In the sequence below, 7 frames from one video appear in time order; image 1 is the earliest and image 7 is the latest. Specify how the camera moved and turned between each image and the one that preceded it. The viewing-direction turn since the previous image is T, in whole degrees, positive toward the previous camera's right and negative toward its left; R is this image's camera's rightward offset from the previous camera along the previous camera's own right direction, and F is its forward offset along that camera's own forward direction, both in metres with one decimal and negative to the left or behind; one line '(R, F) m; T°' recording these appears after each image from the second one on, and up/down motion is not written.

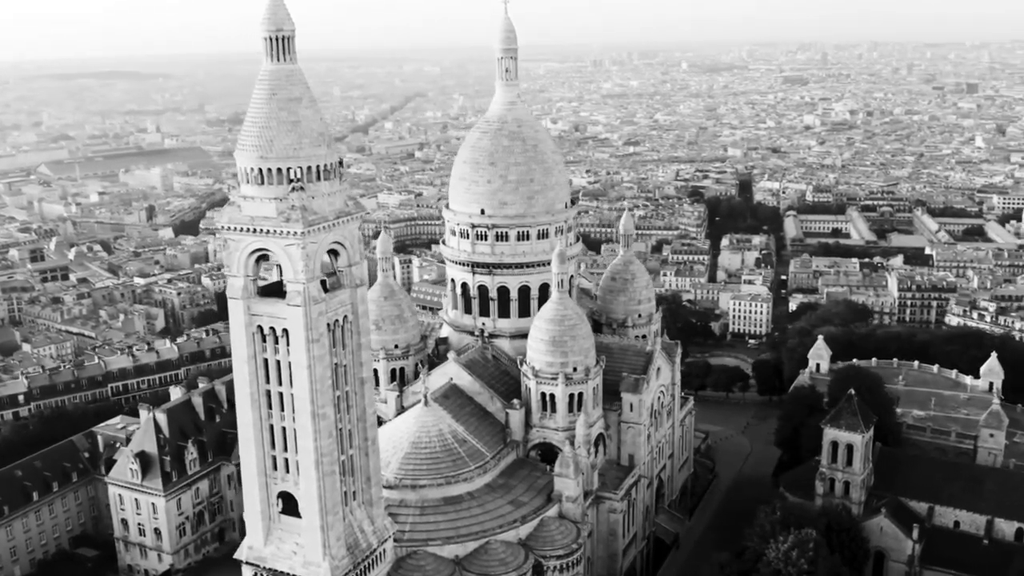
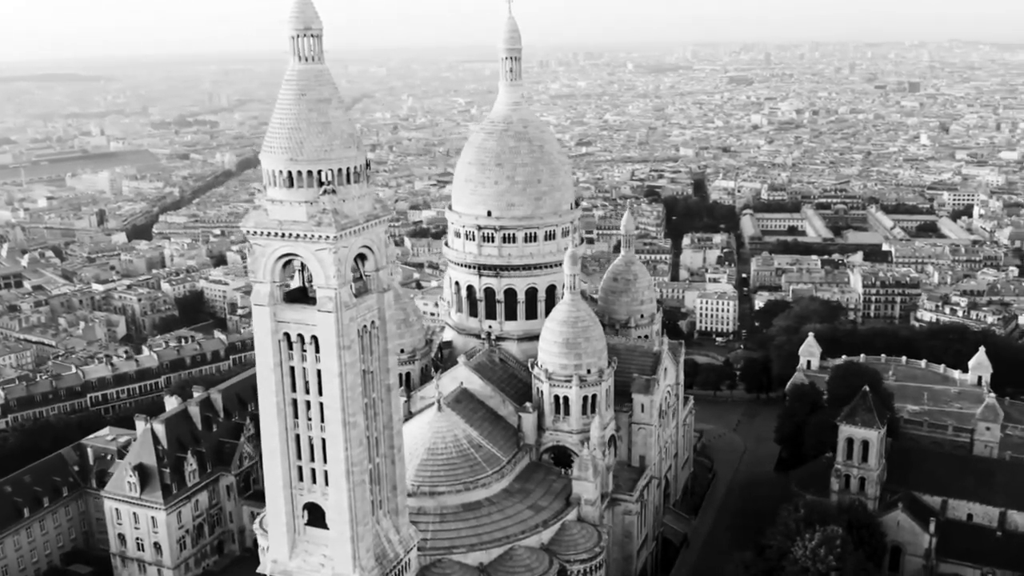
(-3.5, +0.7) m; +3°
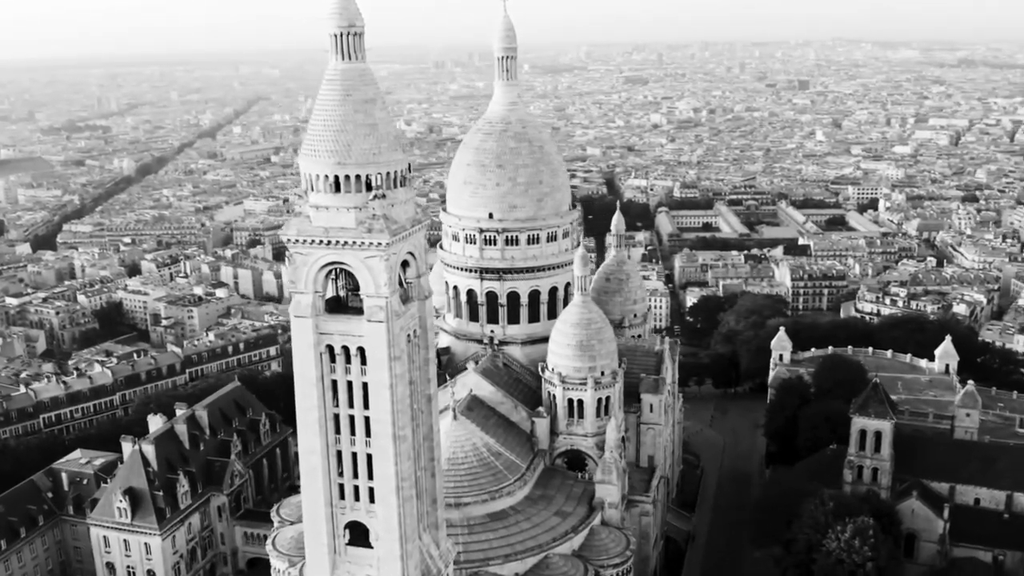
(-5.9, +1.3) m; +6°
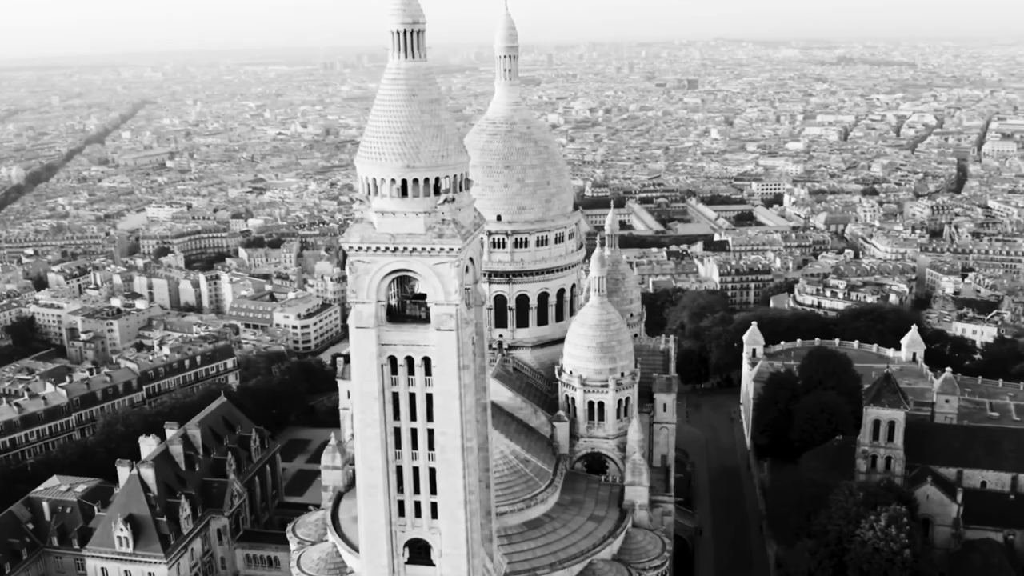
(-6.5, +1.3) m; +6°
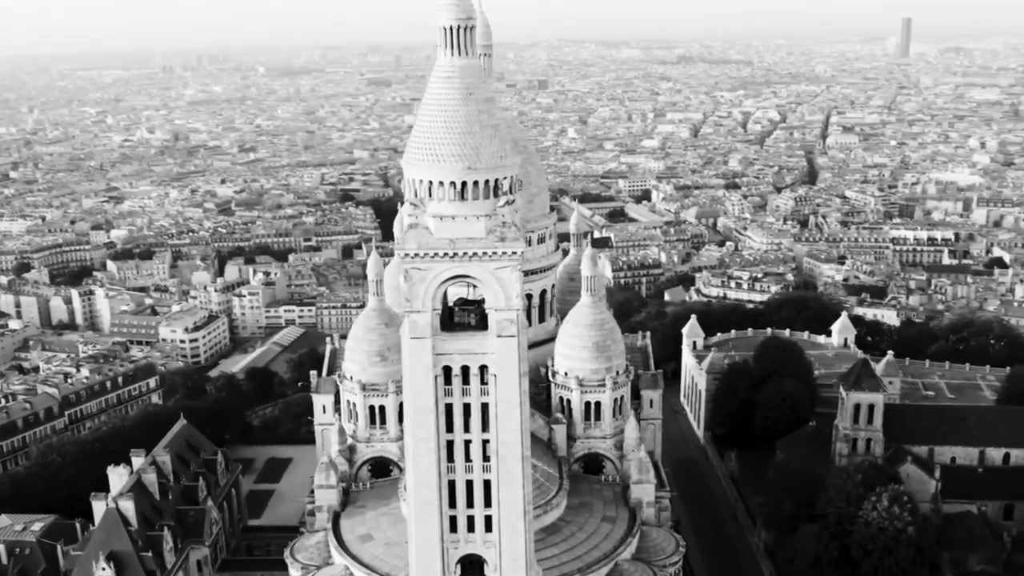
(-7.2, +1.5) m; +9°
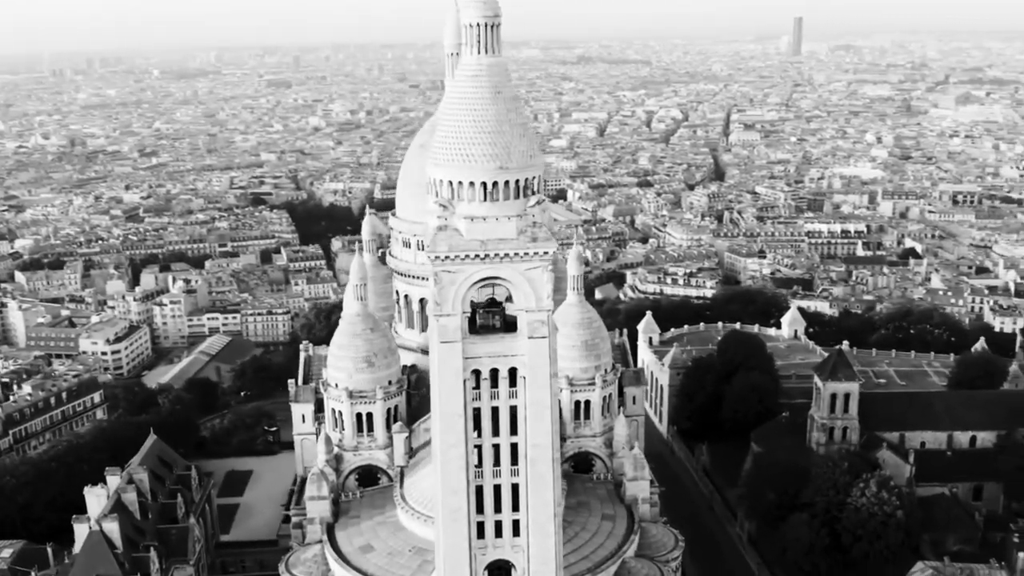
(-4.3, +0.6) m; +6°
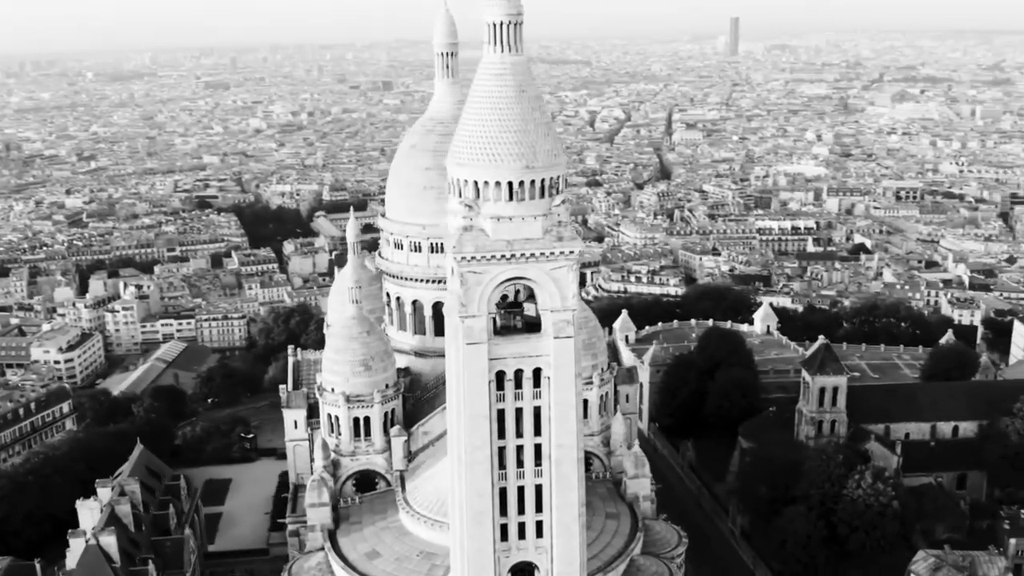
(-2.8, +0.3) m; +3°
